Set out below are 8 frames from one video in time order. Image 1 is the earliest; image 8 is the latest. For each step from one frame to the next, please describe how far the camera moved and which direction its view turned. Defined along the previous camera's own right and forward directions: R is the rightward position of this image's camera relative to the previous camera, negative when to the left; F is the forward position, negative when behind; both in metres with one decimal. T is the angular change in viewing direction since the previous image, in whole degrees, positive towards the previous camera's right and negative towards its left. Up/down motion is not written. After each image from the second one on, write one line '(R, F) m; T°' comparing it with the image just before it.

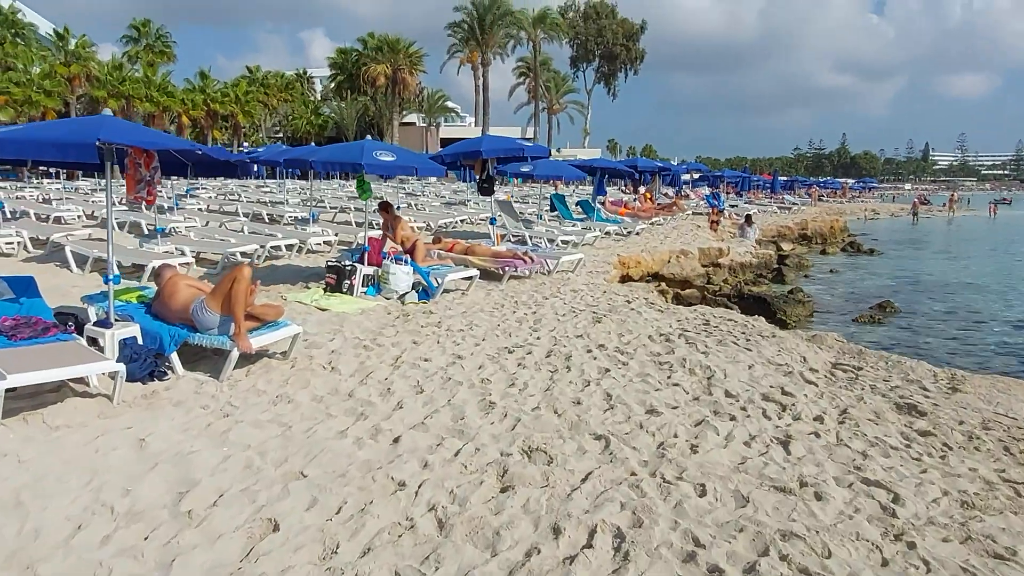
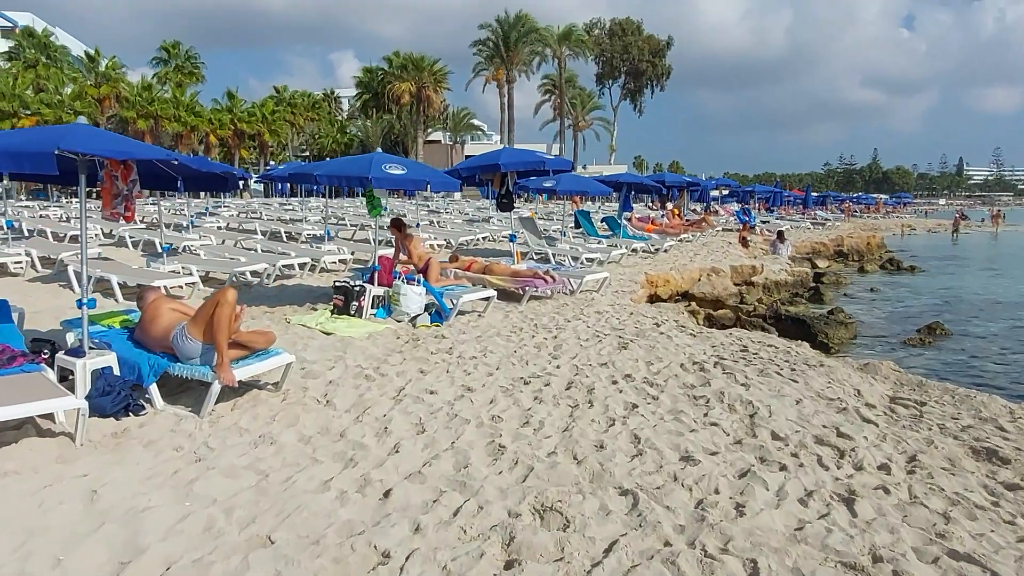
(+0.1, +0.6) m; -2°
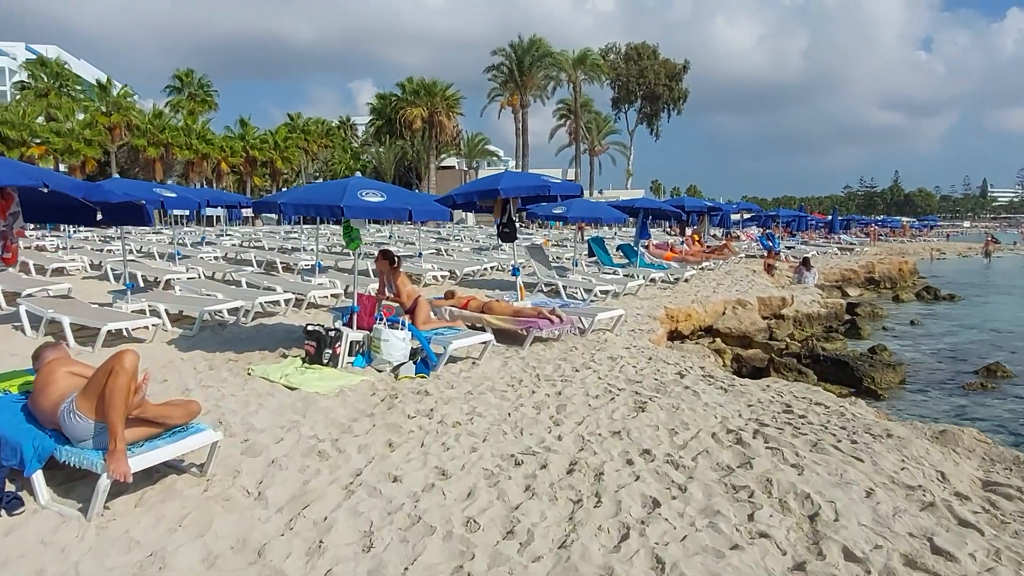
(+0.2, +1.0) m; -1°
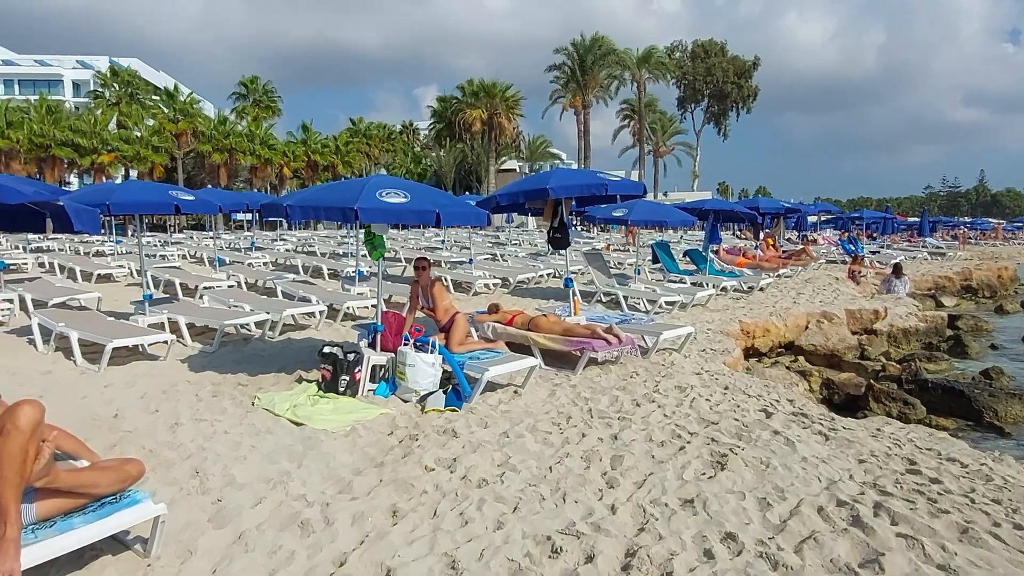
(+0.1, +1.0) m; -5°
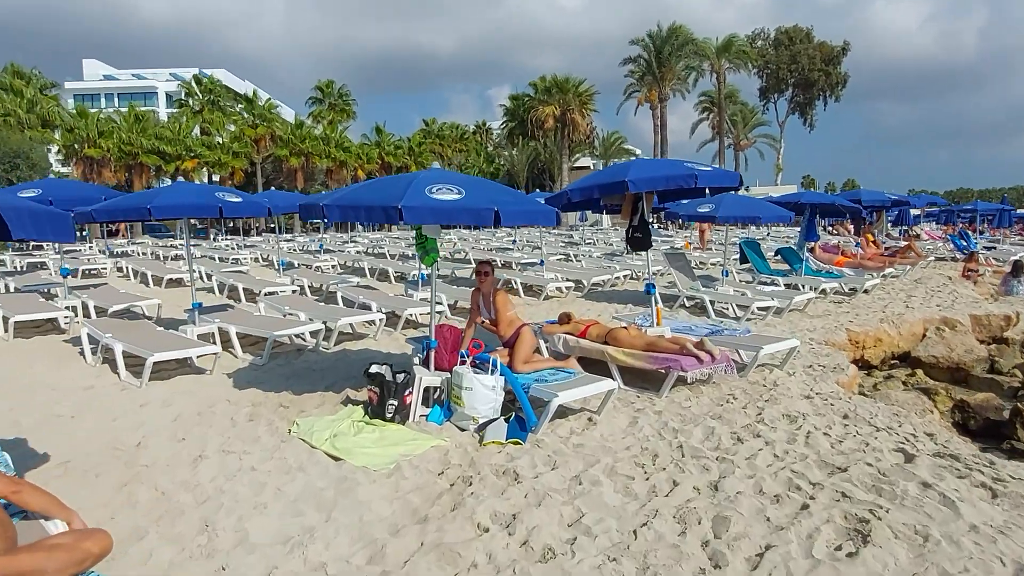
(0.0, +0.8) m; -6°
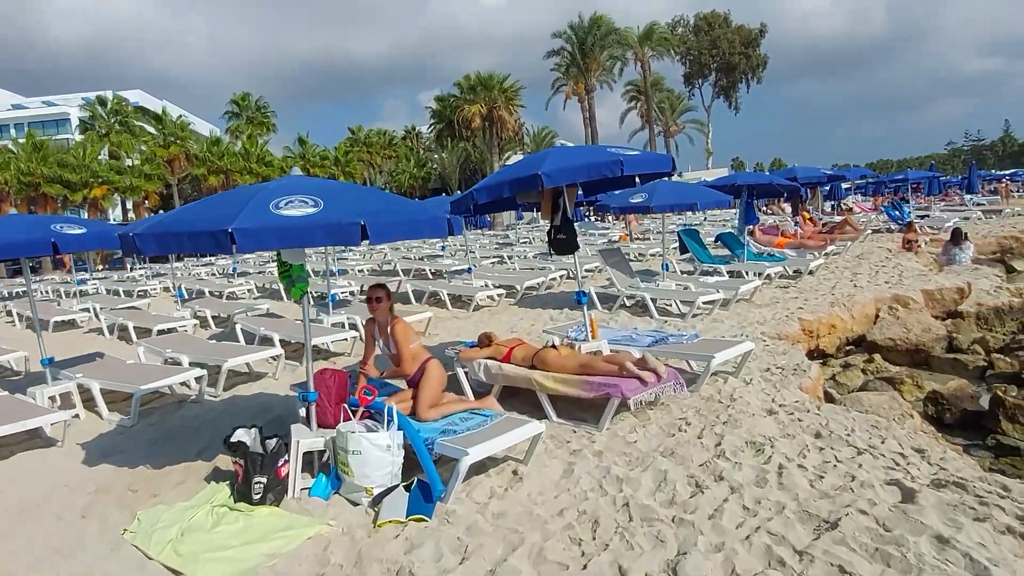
(+0.3, +1.0) m; +4°
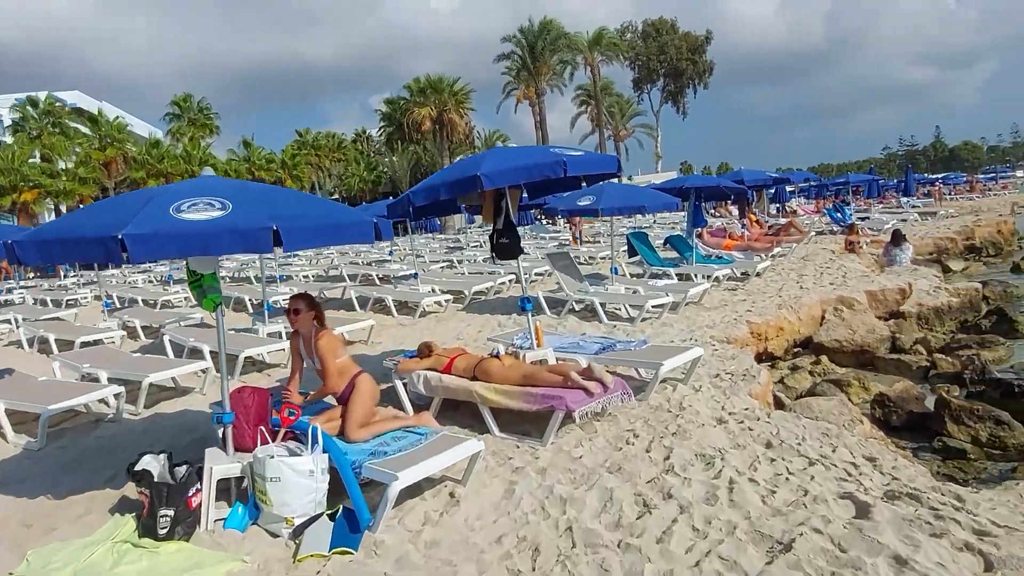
(+0.1, +0.3) m; +4°
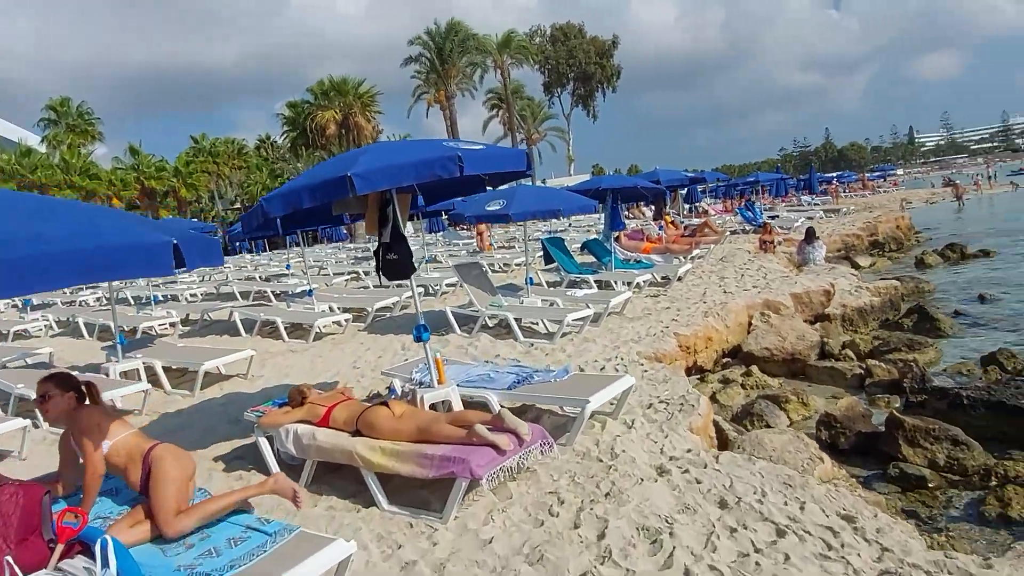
(+0.2, +0.9) m; +7°
